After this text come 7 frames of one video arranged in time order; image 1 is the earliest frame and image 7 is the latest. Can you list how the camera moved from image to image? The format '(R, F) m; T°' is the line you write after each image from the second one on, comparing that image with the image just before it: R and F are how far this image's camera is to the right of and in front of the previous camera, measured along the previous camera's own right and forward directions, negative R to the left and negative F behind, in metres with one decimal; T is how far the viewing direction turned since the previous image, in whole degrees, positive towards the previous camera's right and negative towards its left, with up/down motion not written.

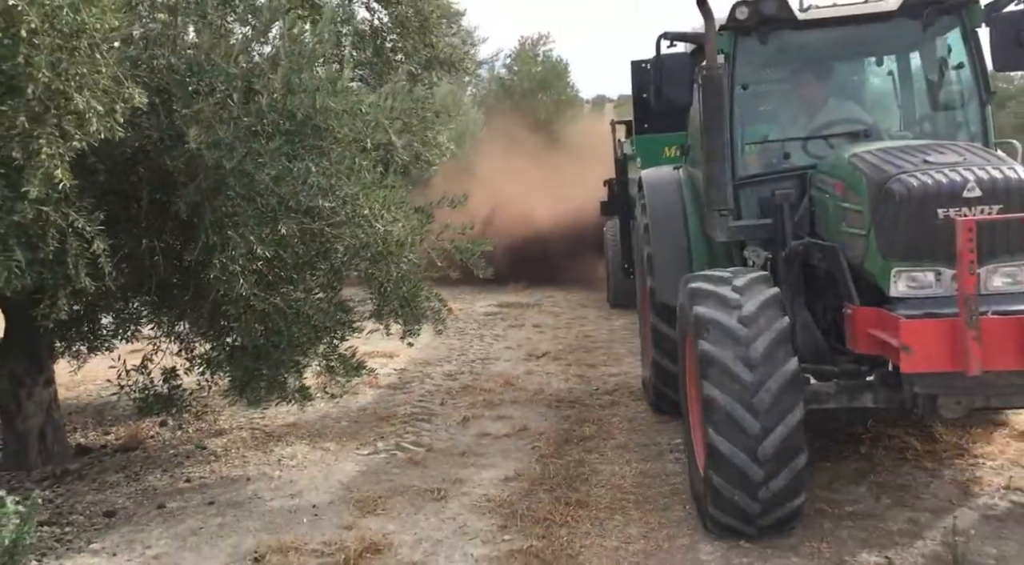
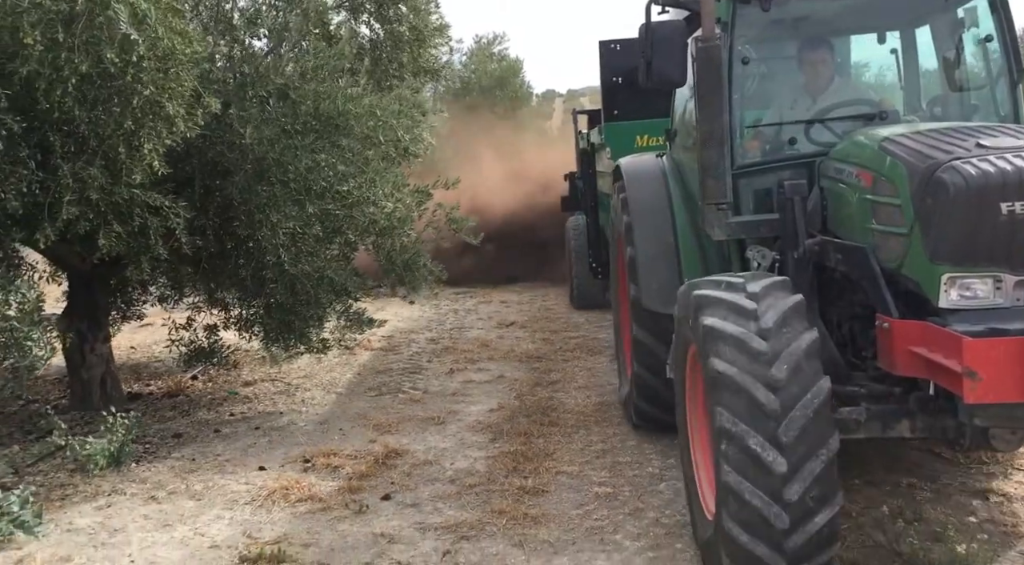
(-0.2, -1.3) m; +2°
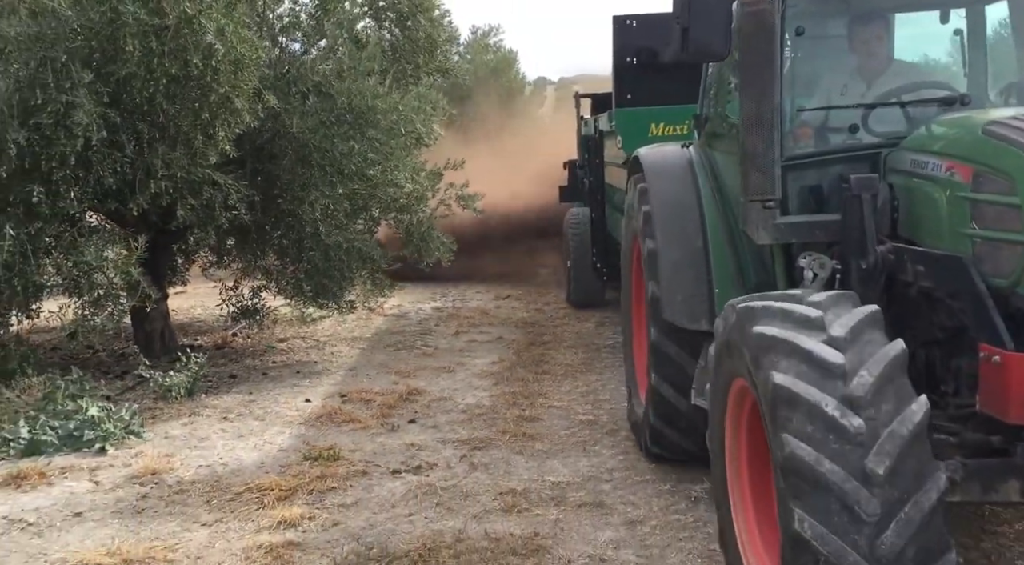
(-0.1, -1.2) m; +1°
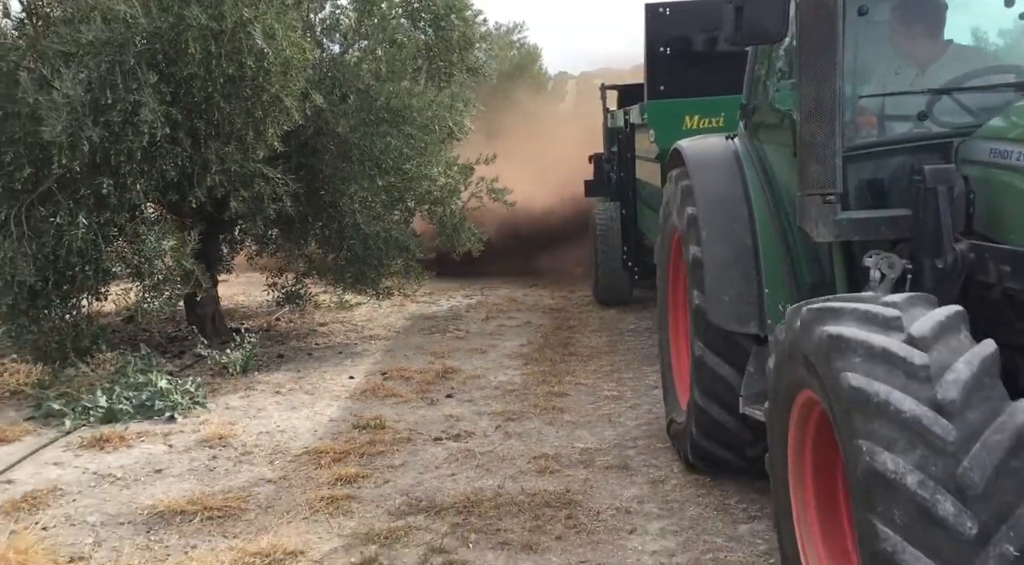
(-0.1, -0.5) m; -1°
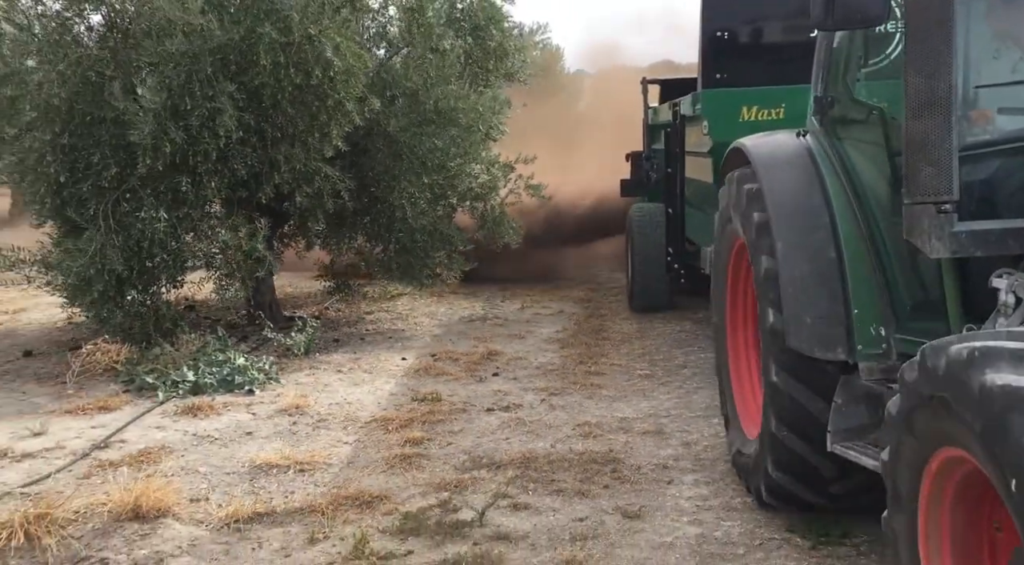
(-0.2, -0.6) m; -1°
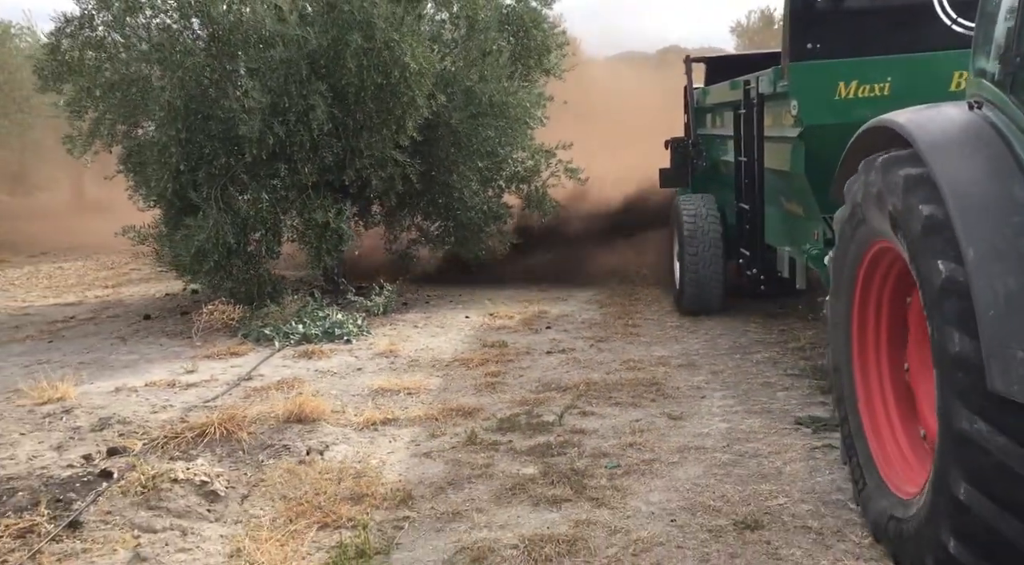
(-0.3, -1.3) m; -1°
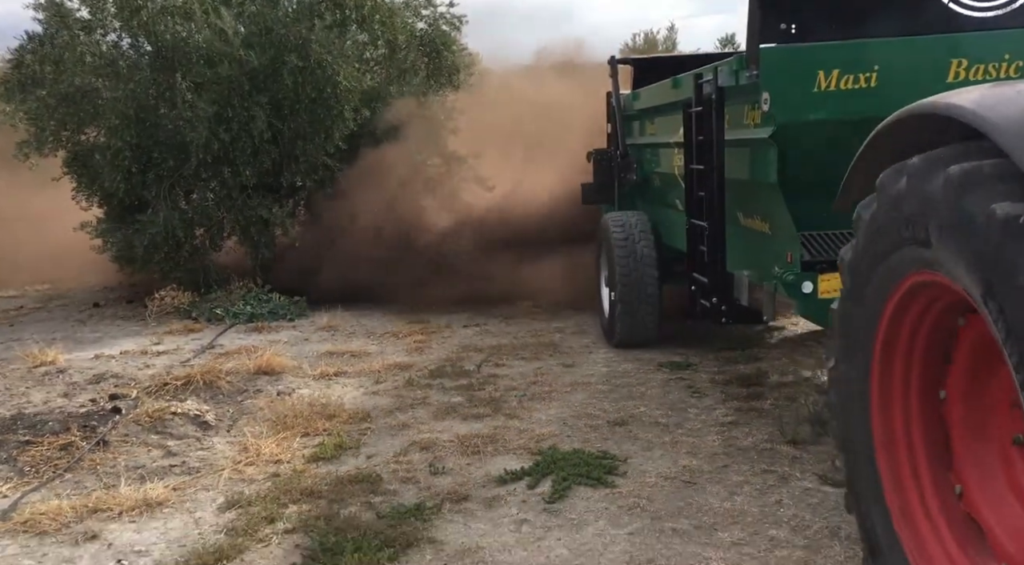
(-0.2, -1.3) m; +5°
